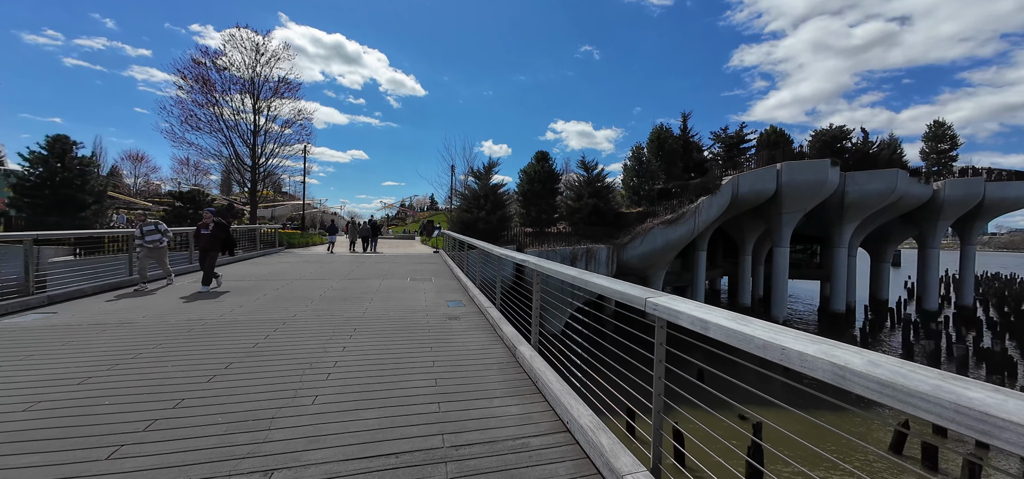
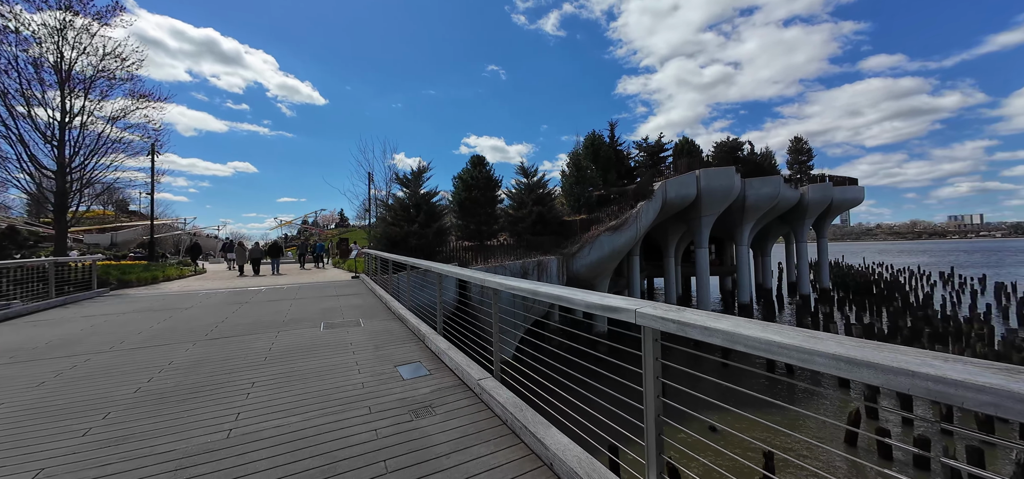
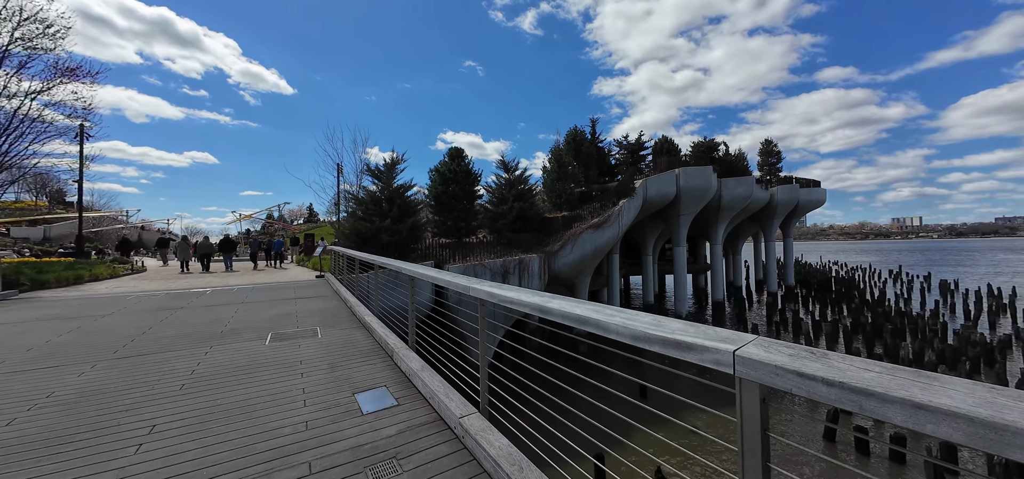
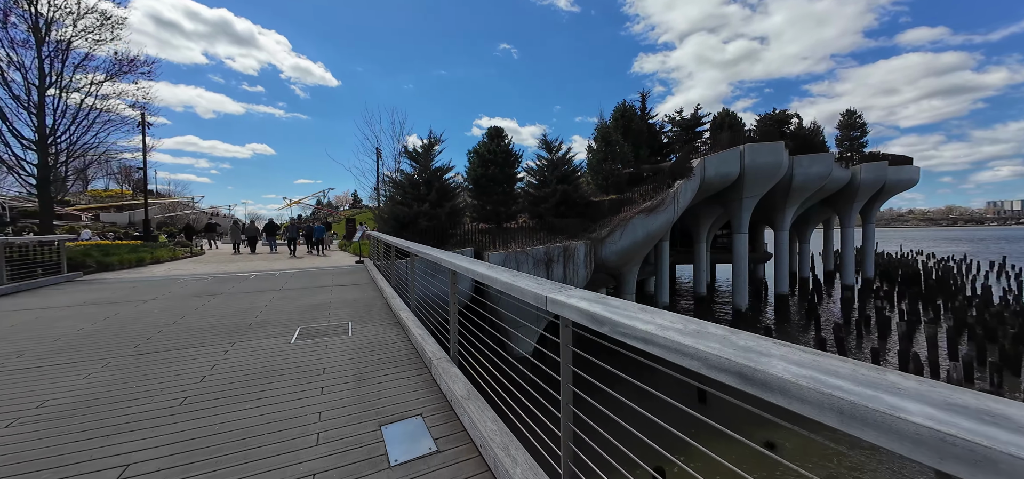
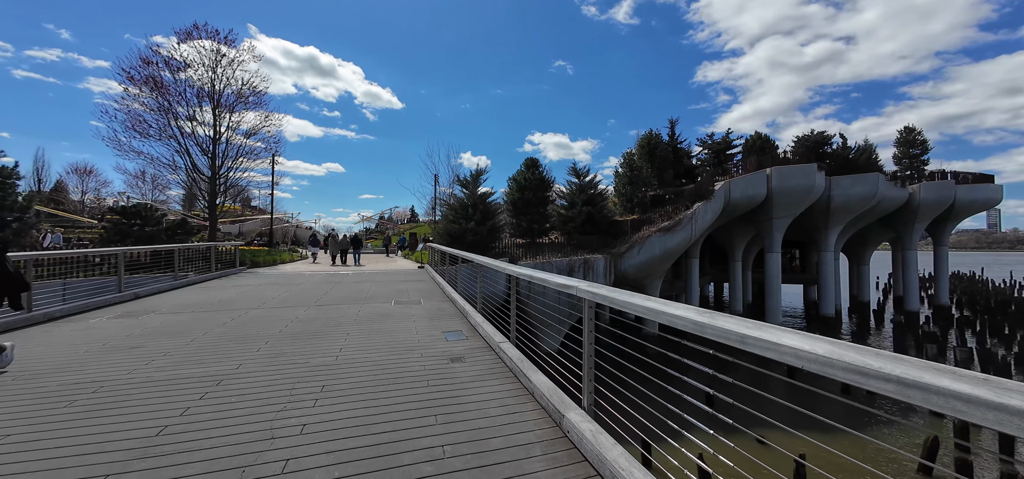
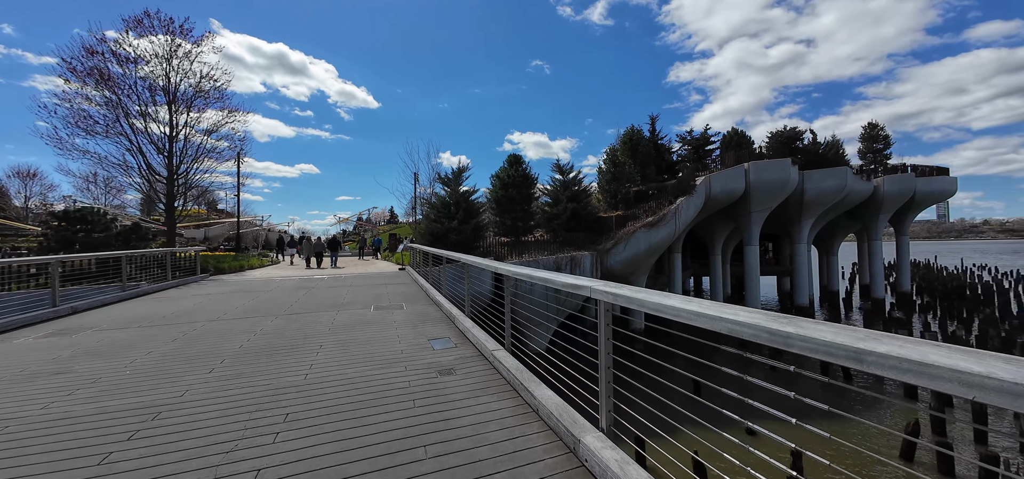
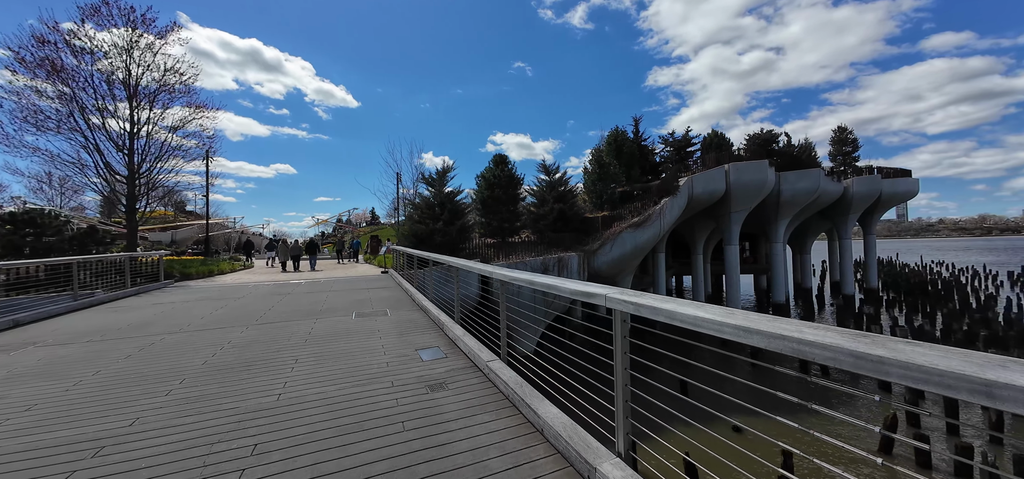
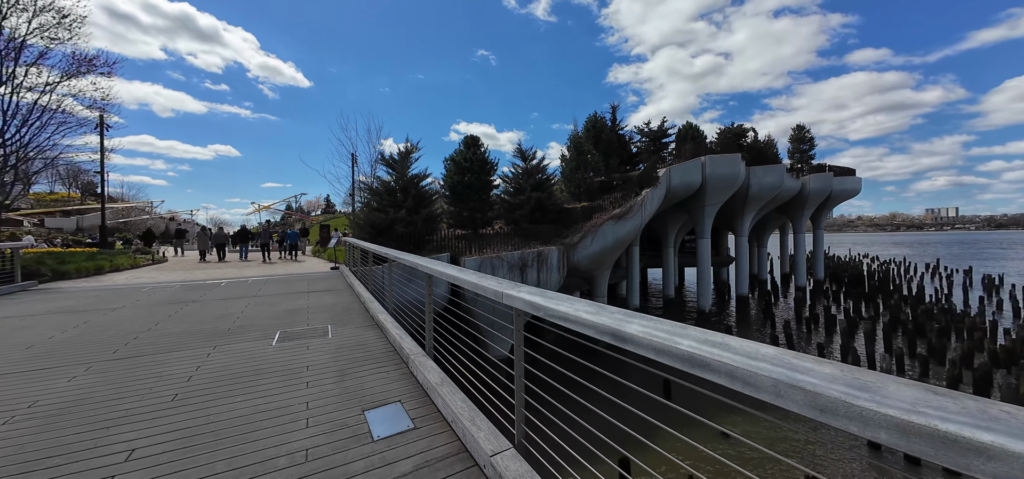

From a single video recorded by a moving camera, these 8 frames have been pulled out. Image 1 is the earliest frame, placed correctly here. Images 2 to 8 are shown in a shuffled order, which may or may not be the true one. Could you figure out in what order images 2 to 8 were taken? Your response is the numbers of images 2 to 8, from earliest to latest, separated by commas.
5, 6, 7, 2, 3, 8, 4
